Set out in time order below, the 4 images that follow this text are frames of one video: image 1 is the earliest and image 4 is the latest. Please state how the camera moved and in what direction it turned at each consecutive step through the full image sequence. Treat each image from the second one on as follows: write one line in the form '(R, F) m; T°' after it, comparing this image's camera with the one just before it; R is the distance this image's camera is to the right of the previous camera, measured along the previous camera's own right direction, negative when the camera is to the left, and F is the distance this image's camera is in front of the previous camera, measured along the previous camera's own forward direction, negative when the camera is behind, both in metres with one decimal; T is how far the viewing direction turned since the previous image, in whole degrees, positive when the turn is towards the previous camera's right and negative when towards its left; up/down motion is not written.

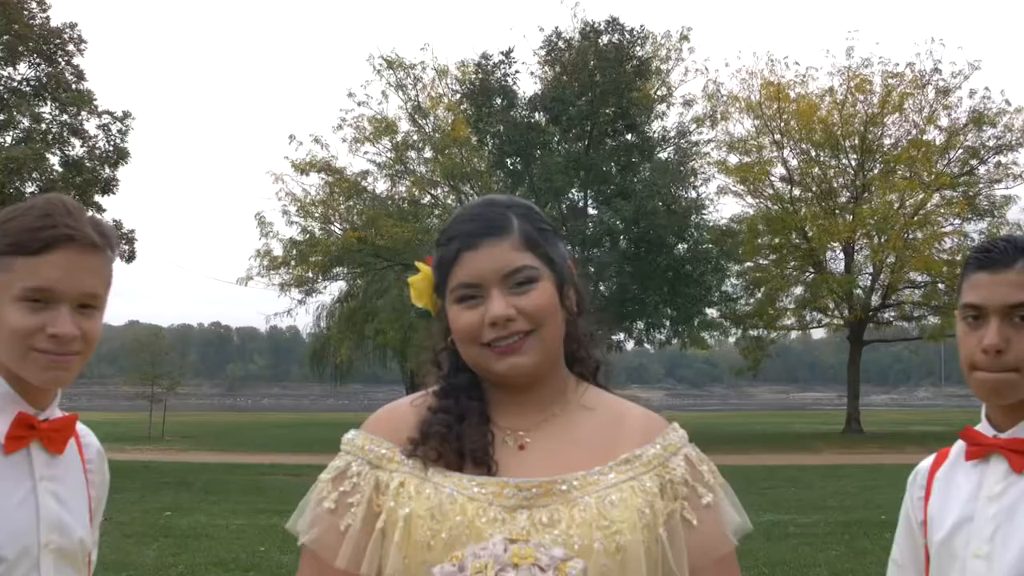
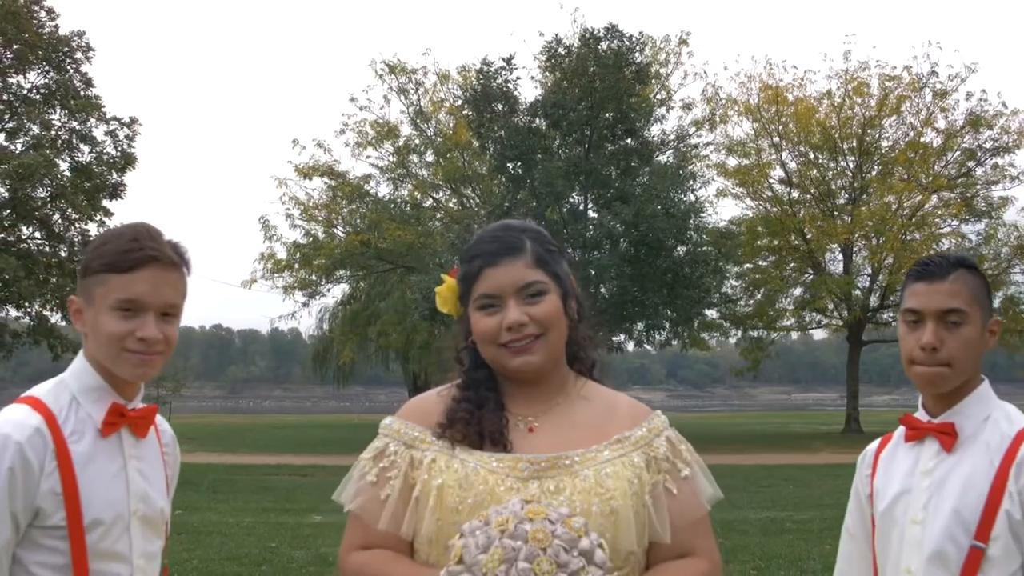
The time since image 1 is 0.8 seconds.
(0.0, -0.4) m; 0°
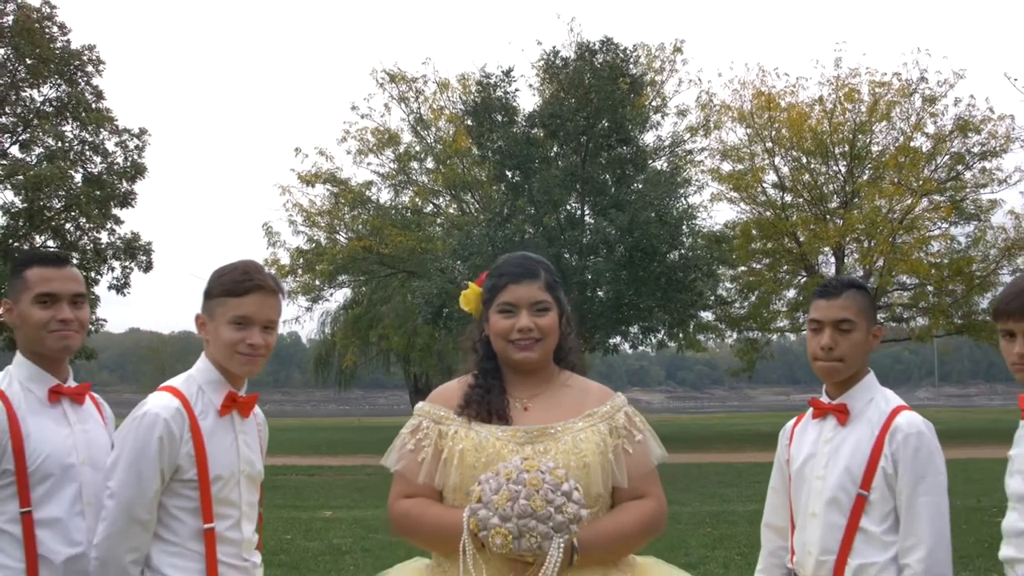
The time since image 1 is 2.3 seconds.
(0.0, -0.8) m; 0°
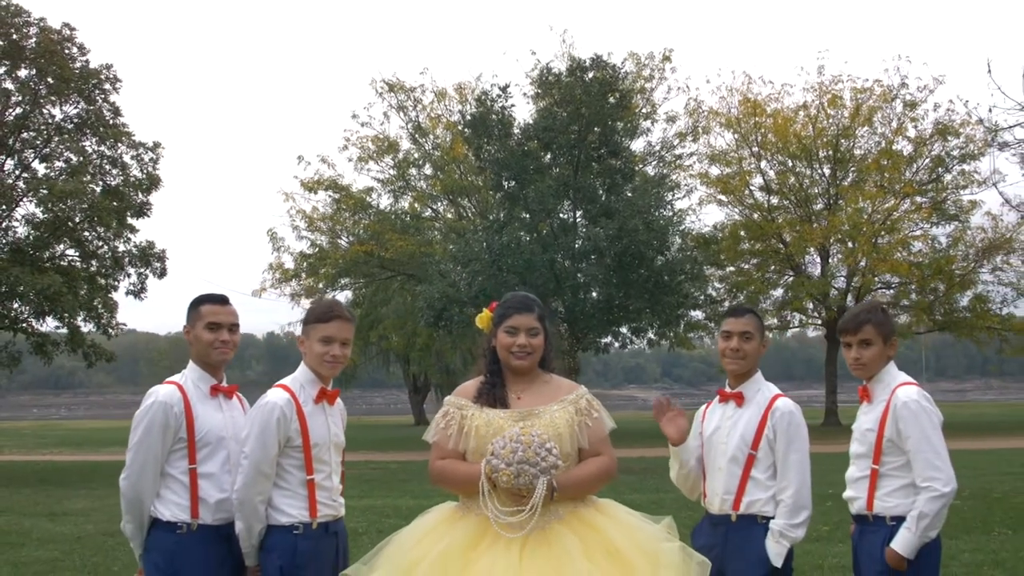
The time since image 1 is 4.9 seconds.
(0.0, -1.4) m; 0°
